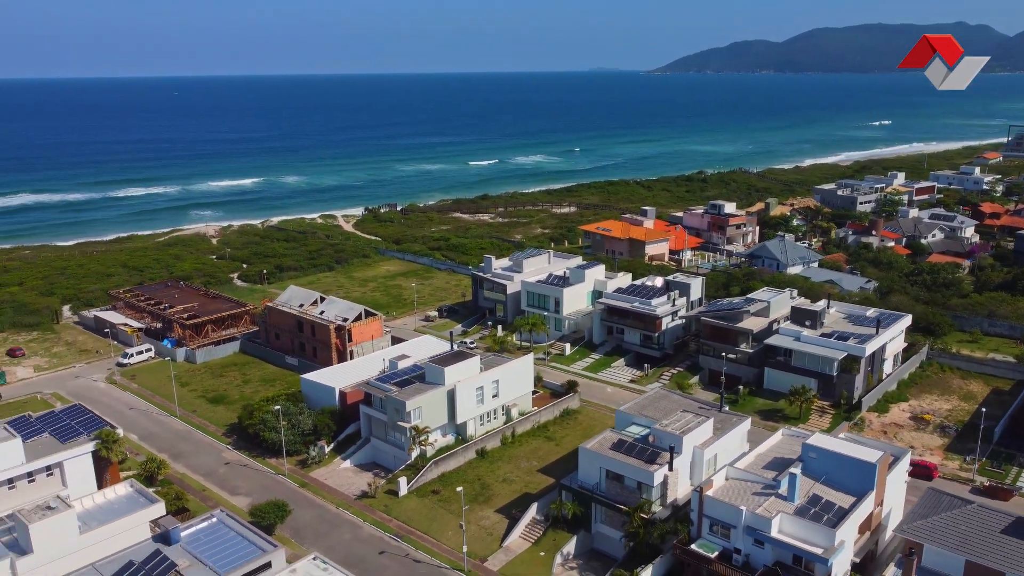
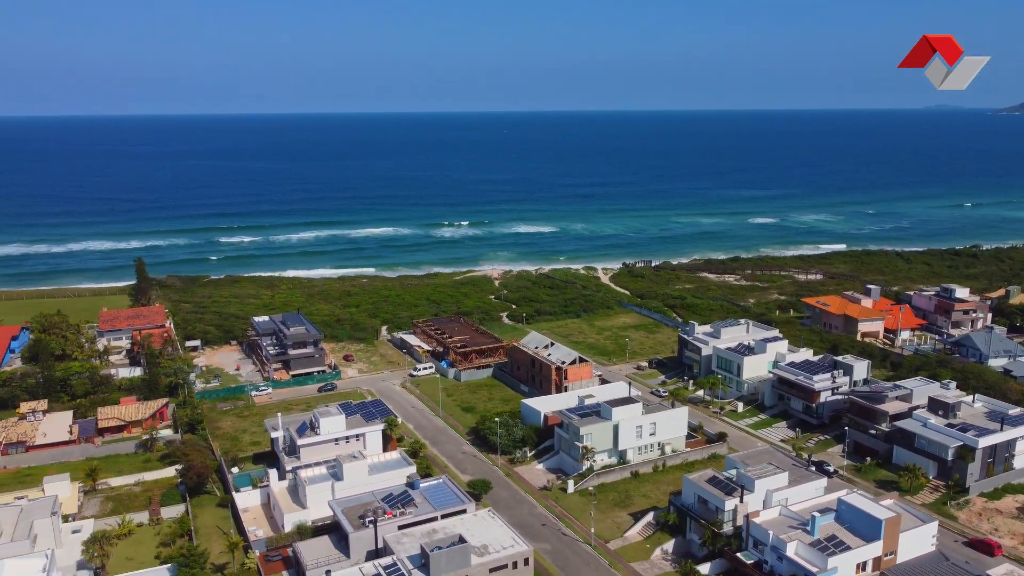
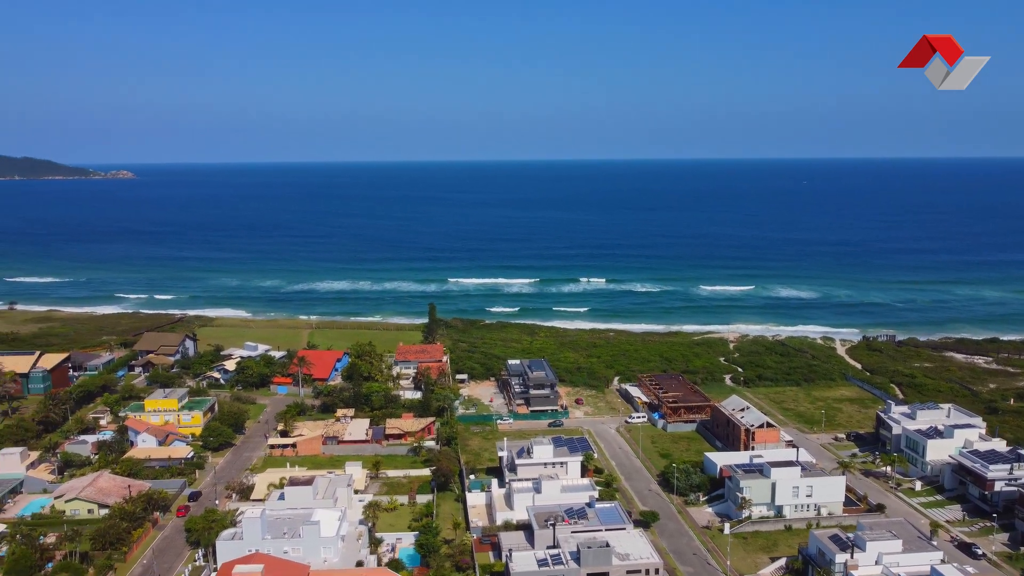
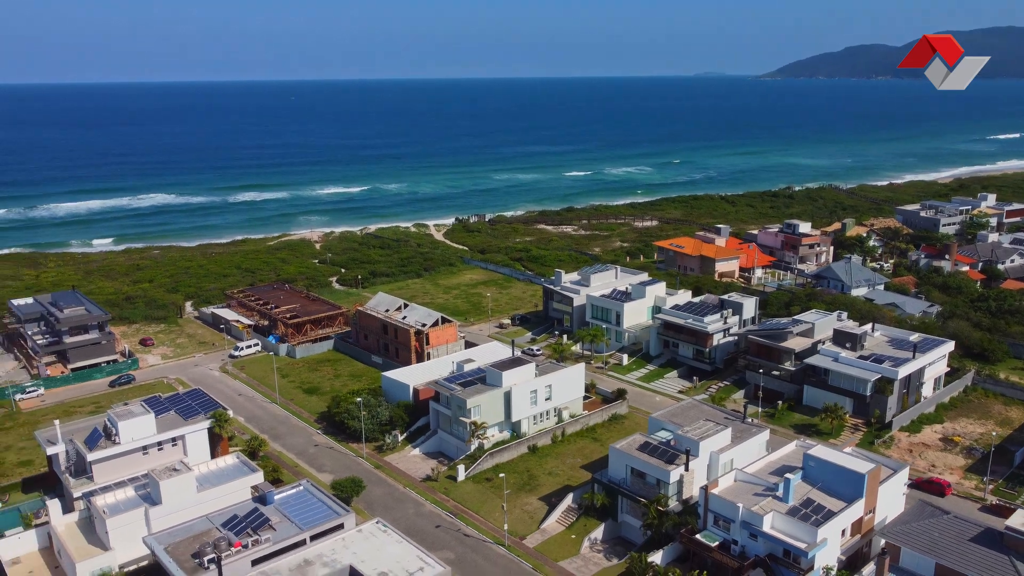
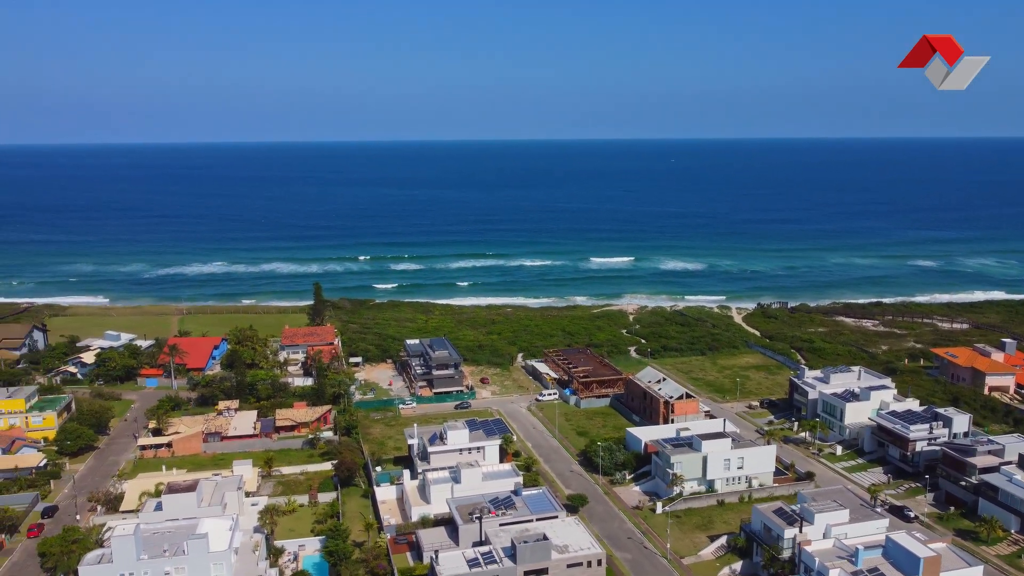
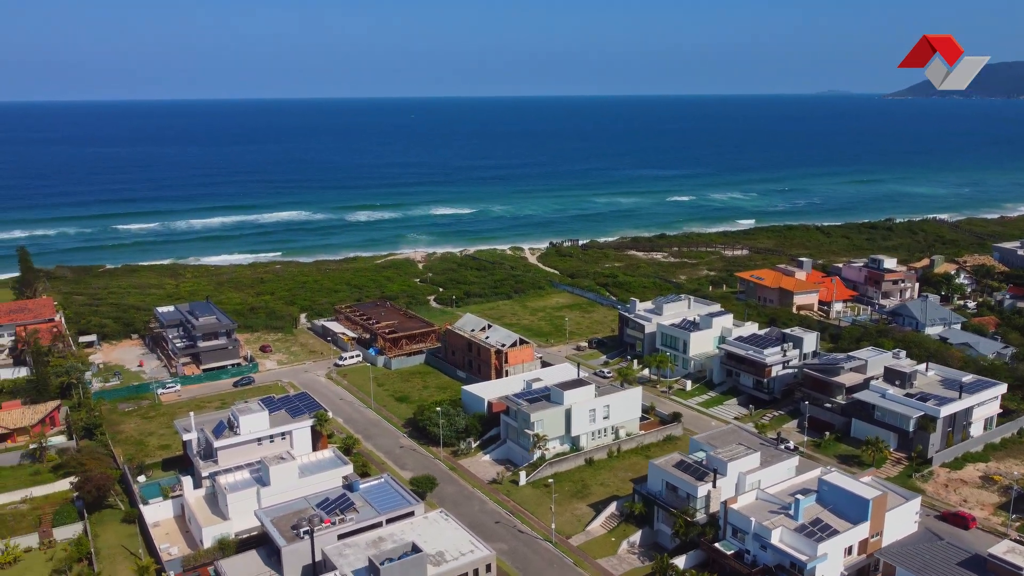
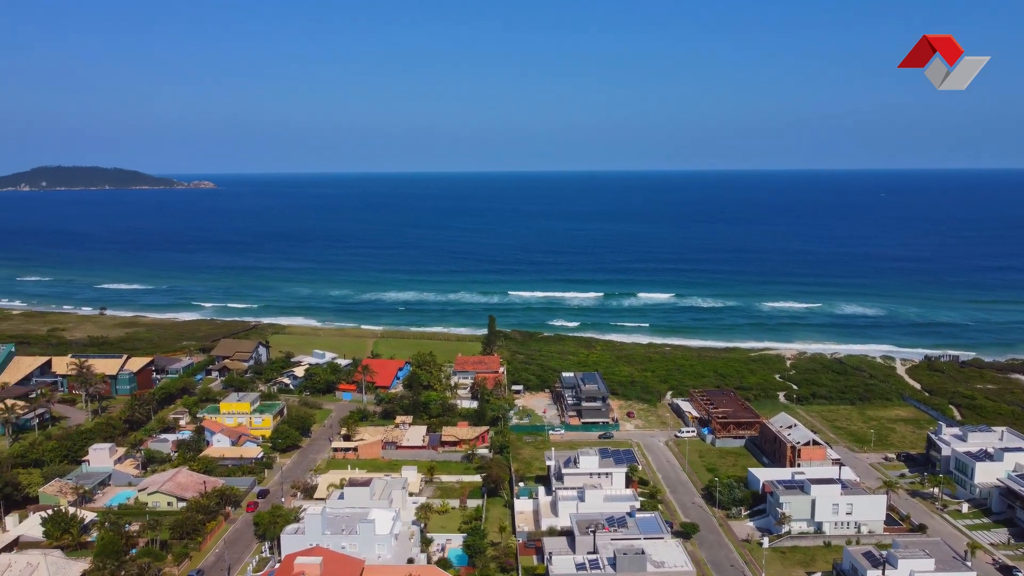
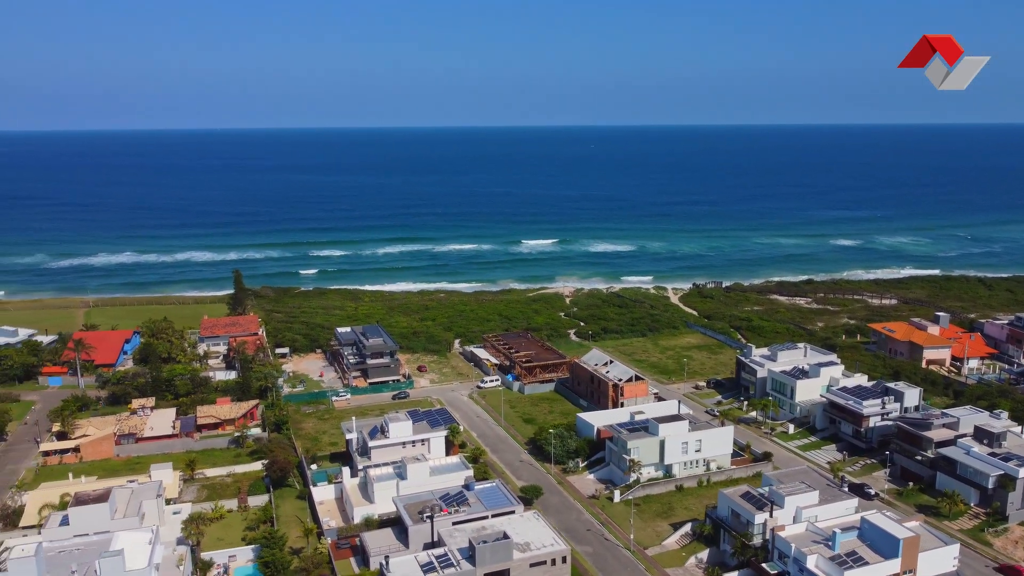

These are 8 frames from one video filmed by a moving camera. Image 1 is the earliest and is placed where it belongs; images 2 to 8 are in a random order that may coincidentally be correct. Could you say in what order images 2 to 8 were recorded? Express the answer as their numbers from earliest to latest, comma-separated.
4, 6, 2, 8, 5, 3, 7
